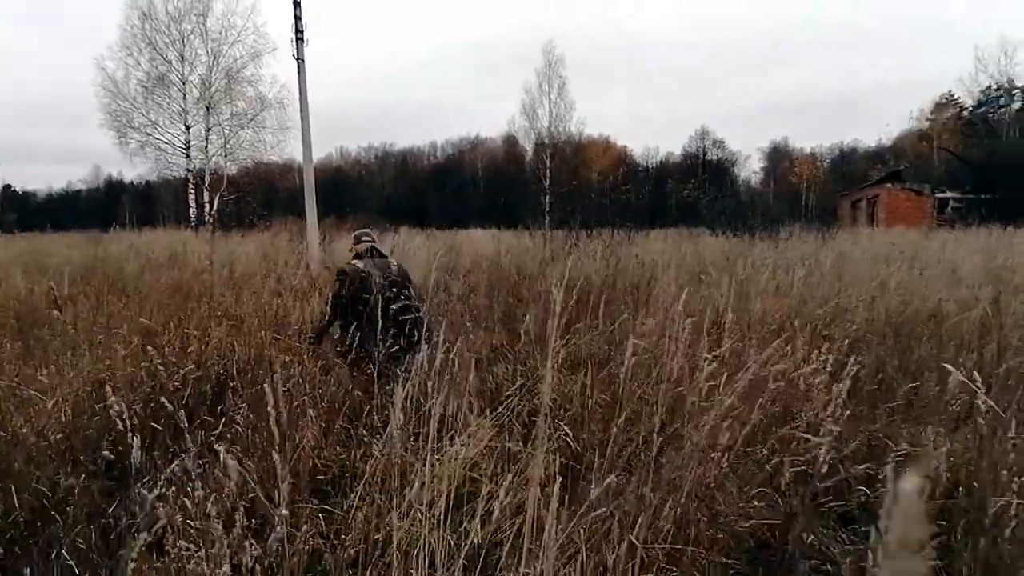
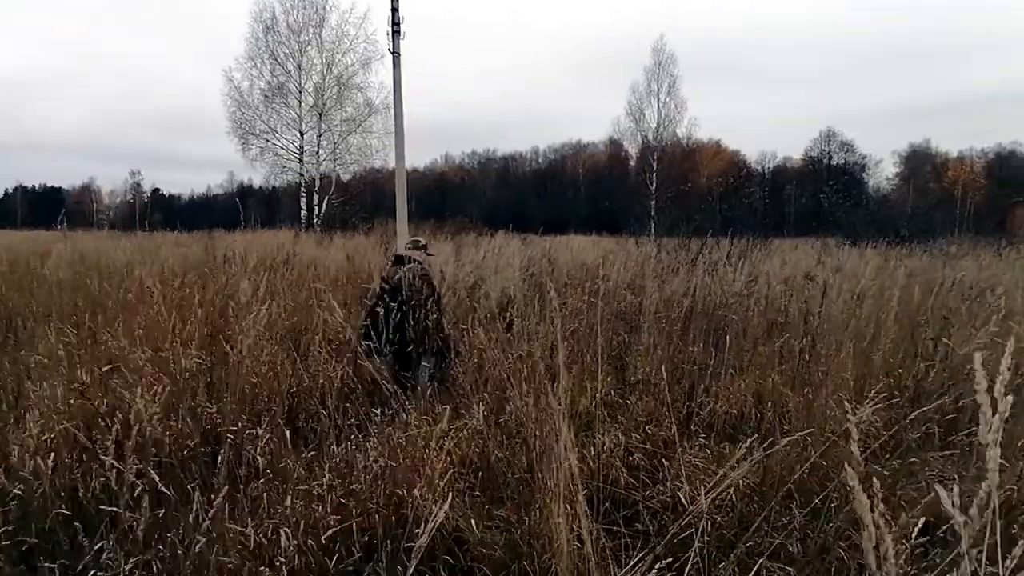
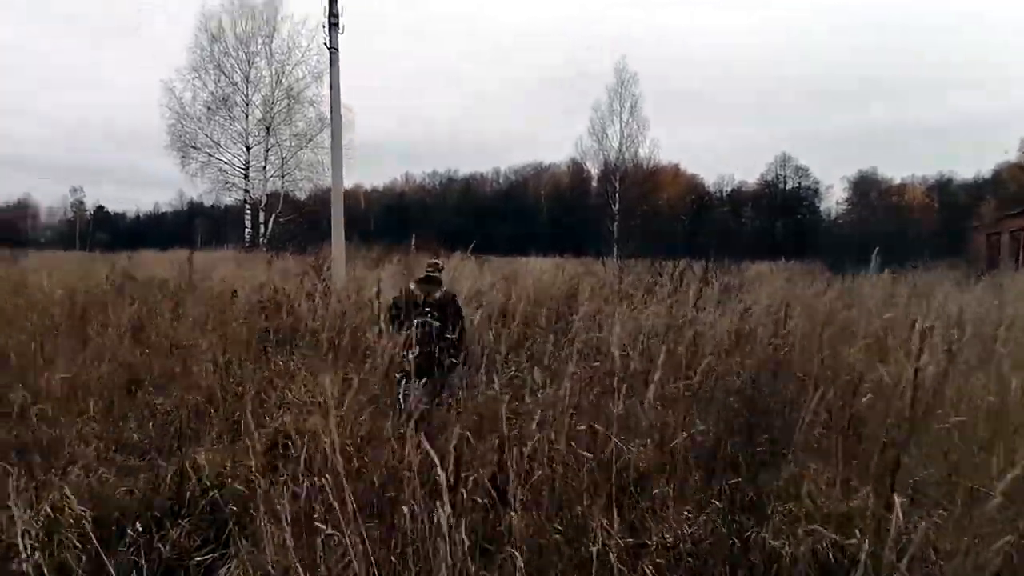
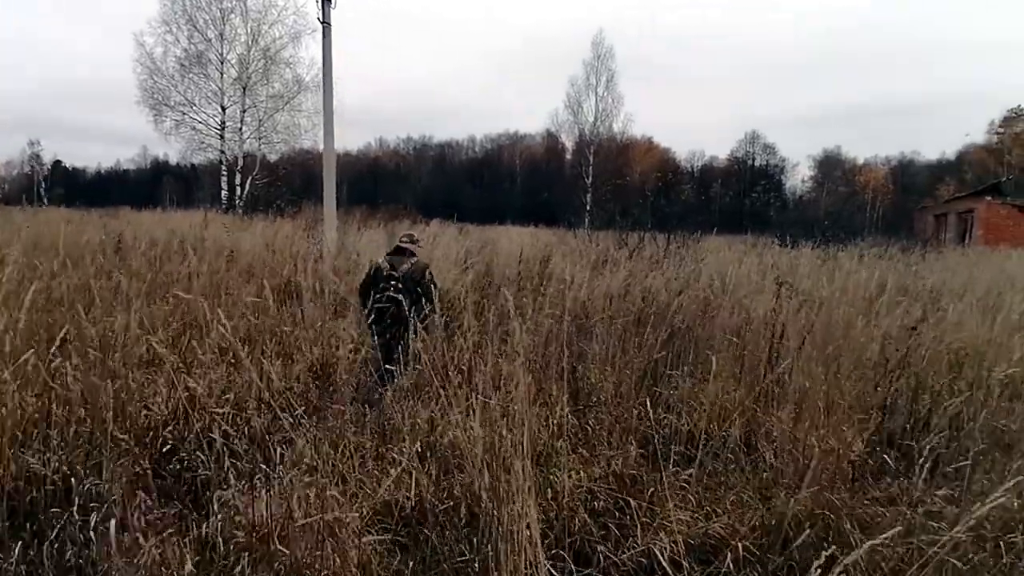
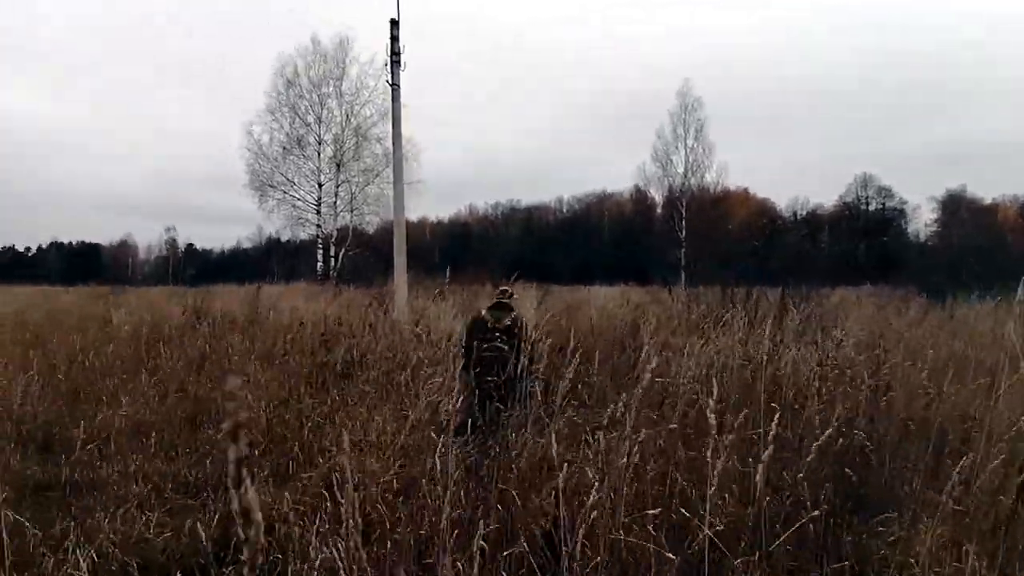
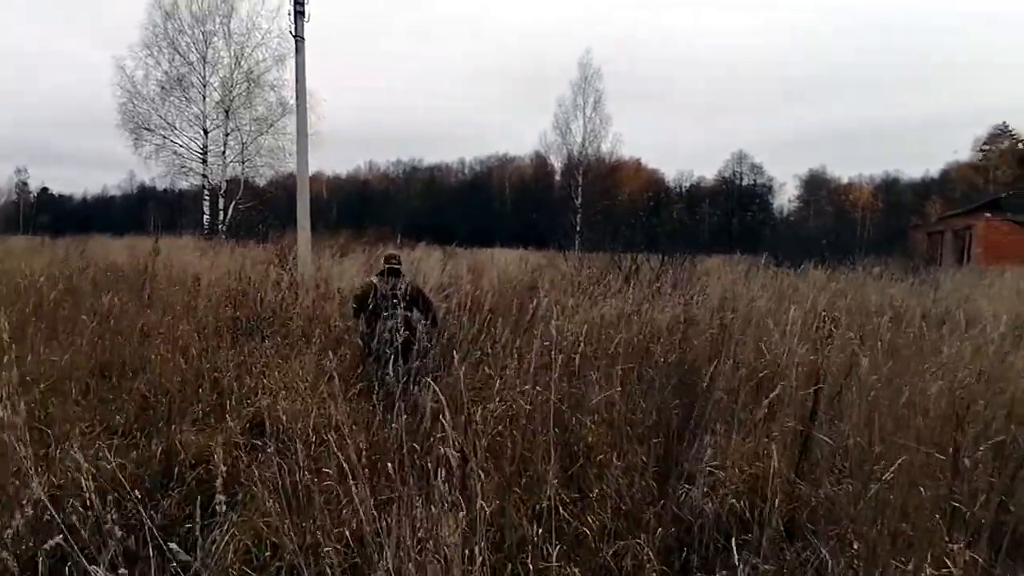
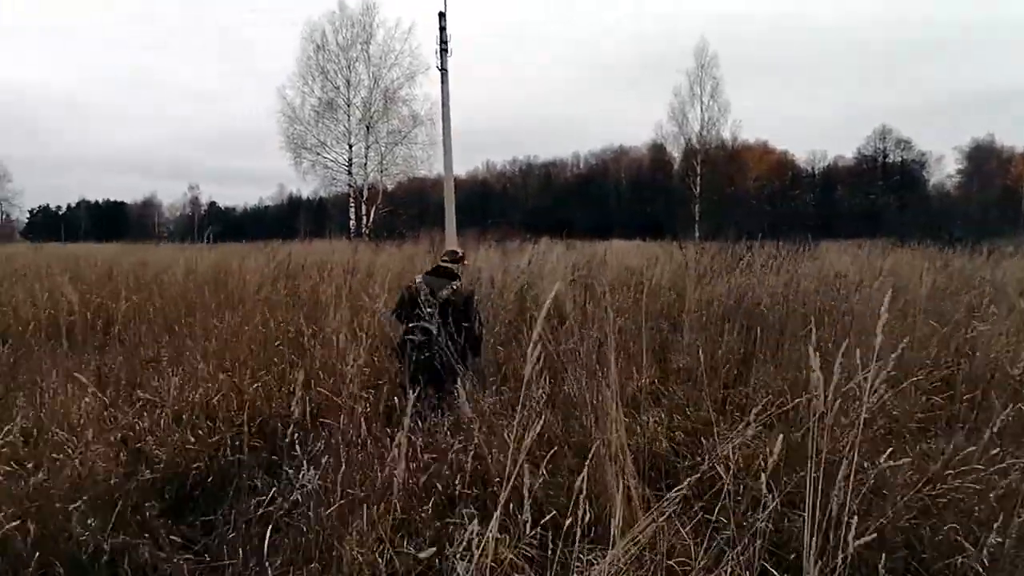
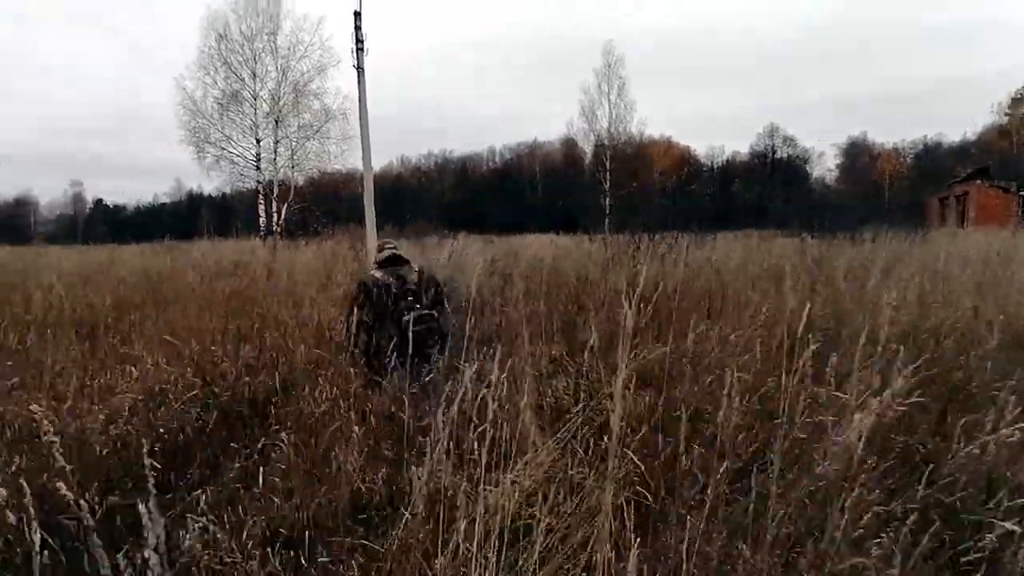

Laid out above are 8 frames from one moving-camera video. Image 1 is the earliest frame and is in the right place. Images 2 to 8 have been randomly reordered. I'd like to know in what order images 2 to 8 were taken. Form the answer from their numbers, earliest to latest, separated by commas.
8, 7, 2, 4, 6, 3, 5
